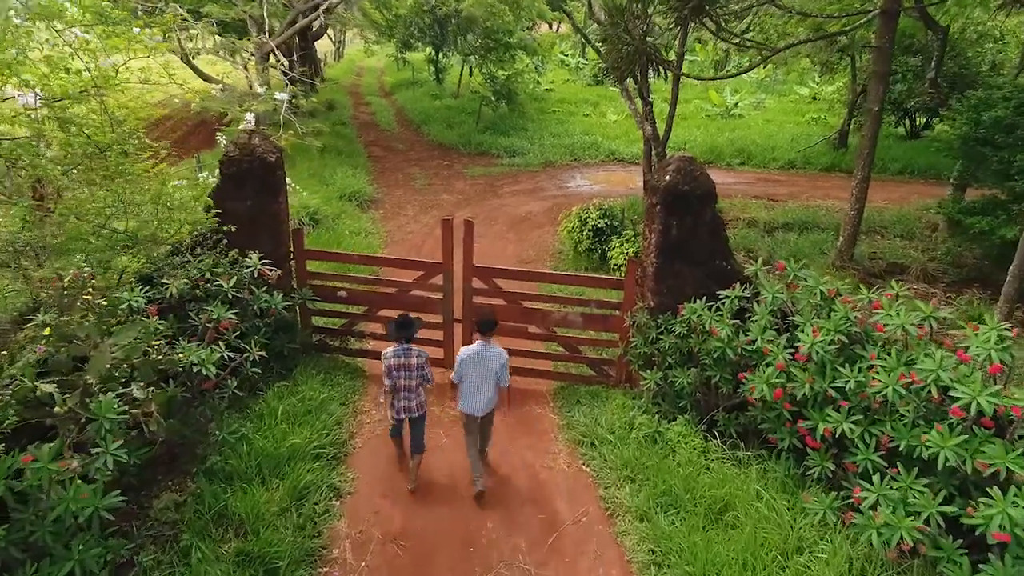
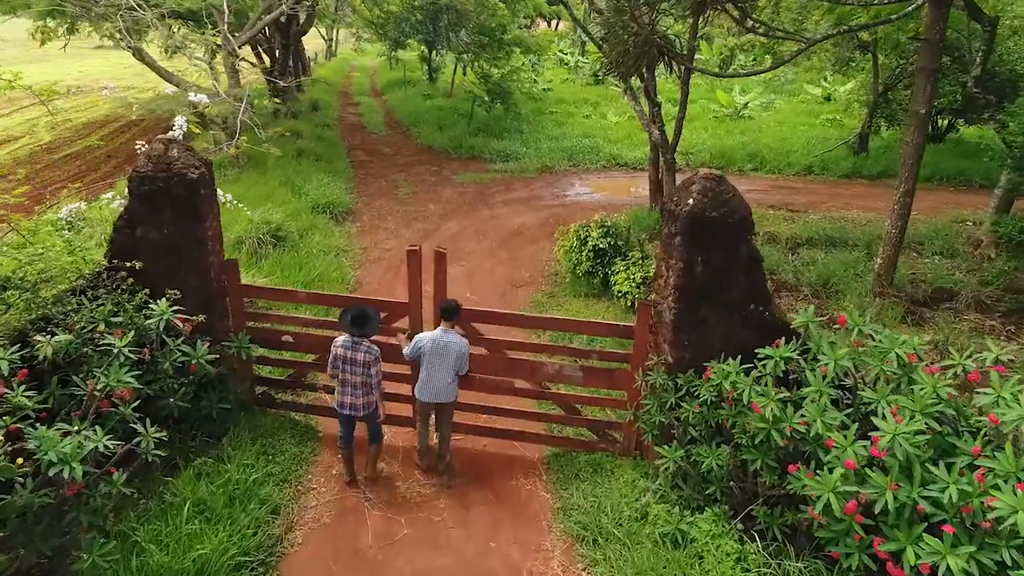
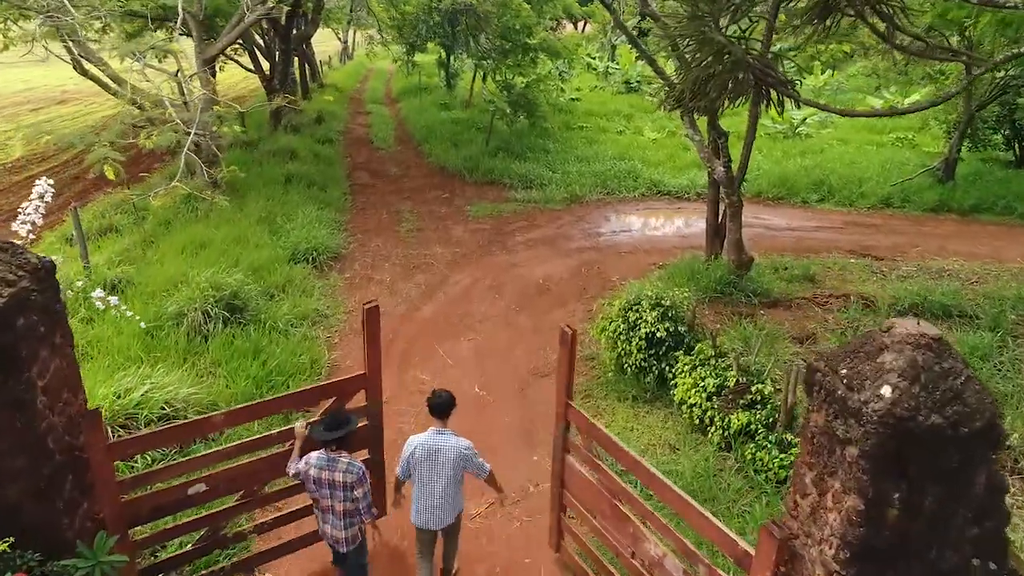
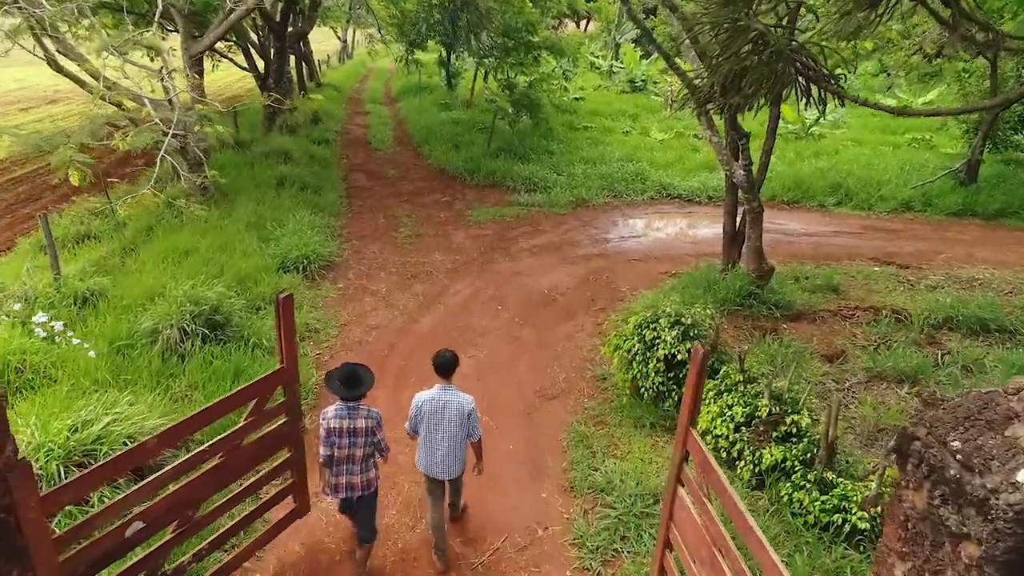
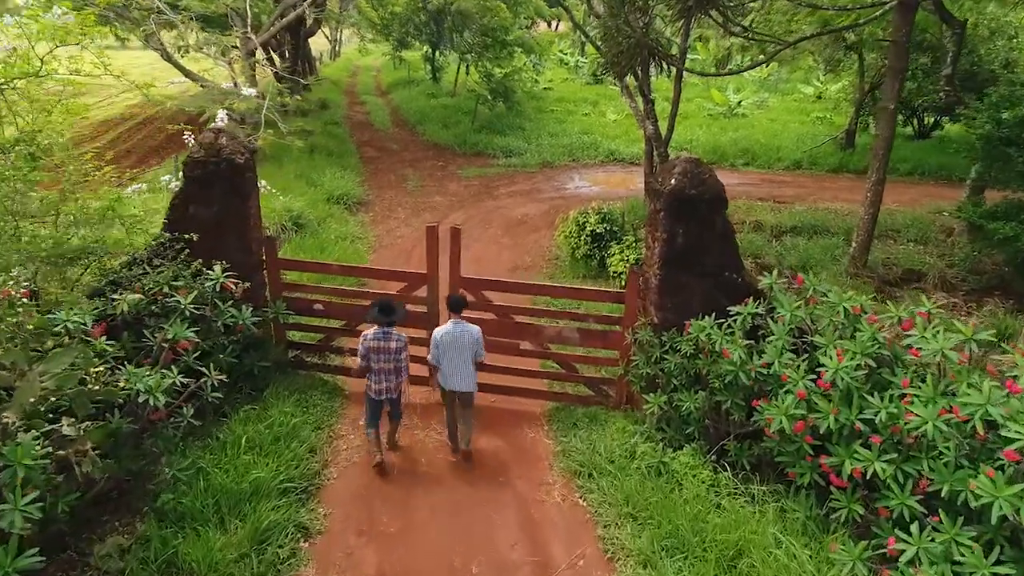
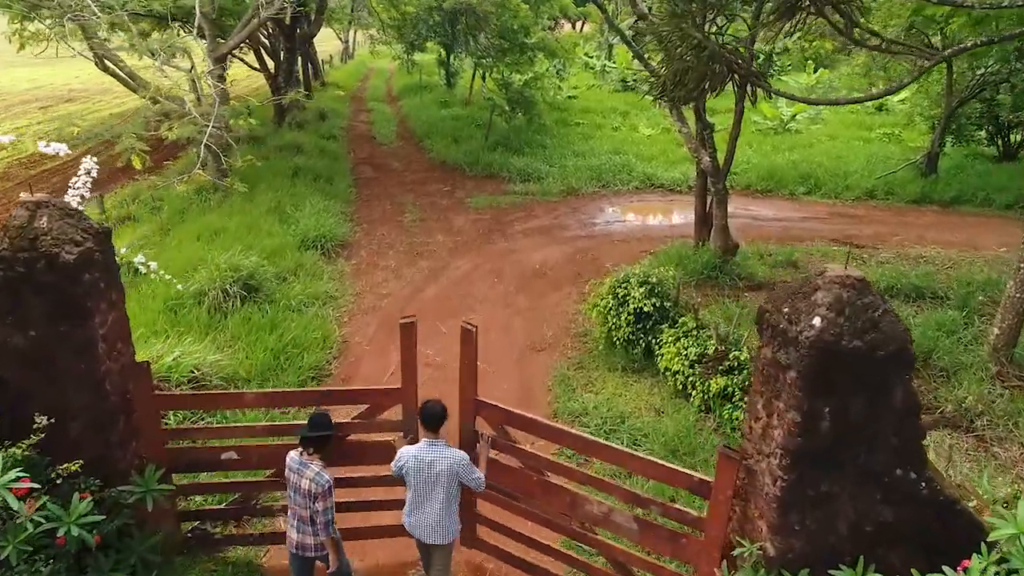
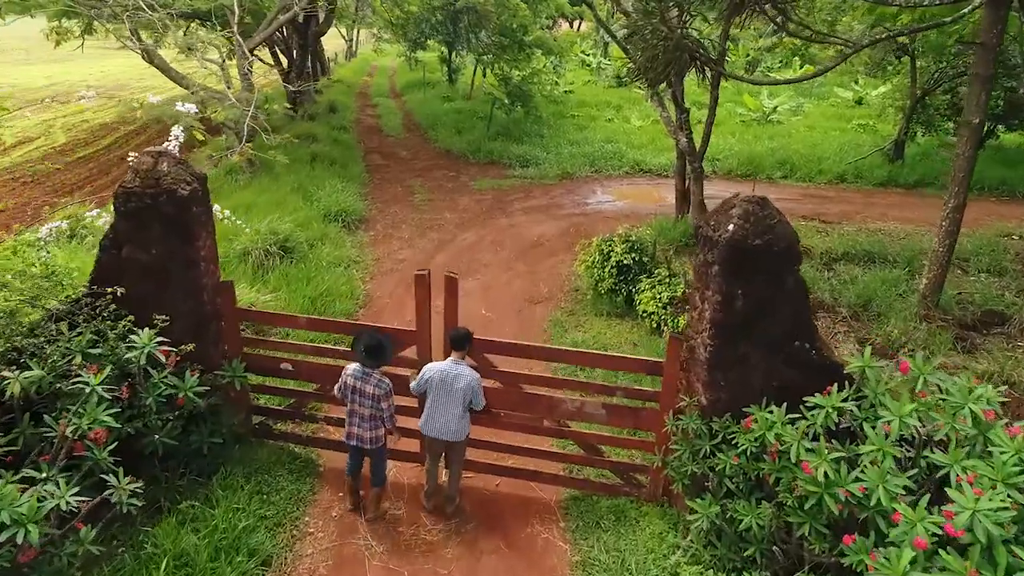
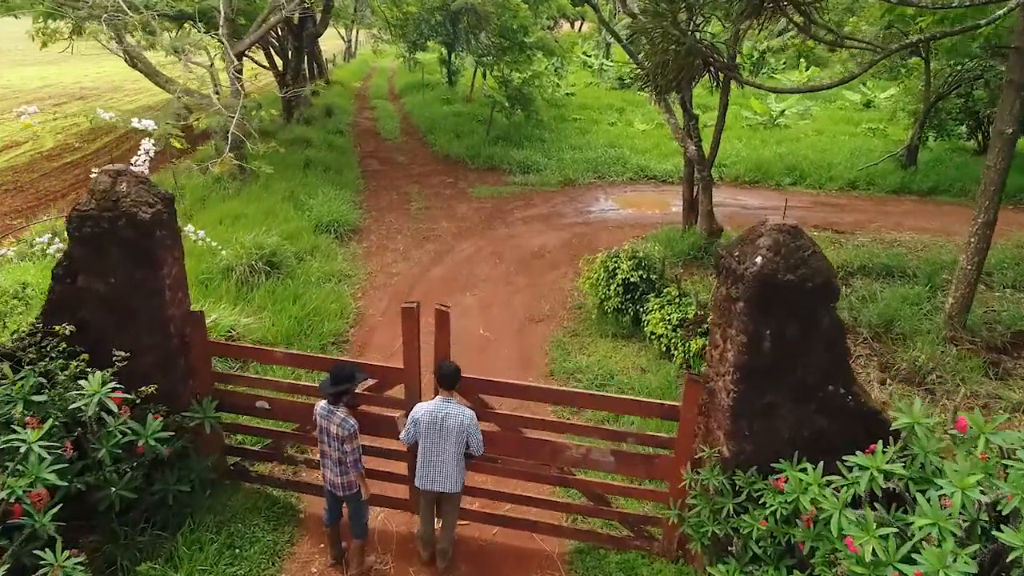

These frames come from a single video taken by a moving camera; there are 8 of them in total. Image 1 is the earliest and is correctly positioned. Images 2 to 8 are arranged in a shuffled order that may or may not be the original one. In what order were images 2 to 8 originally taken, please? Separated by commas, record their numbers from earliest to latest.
5, 2, 7, 8, 6, 3, 4
